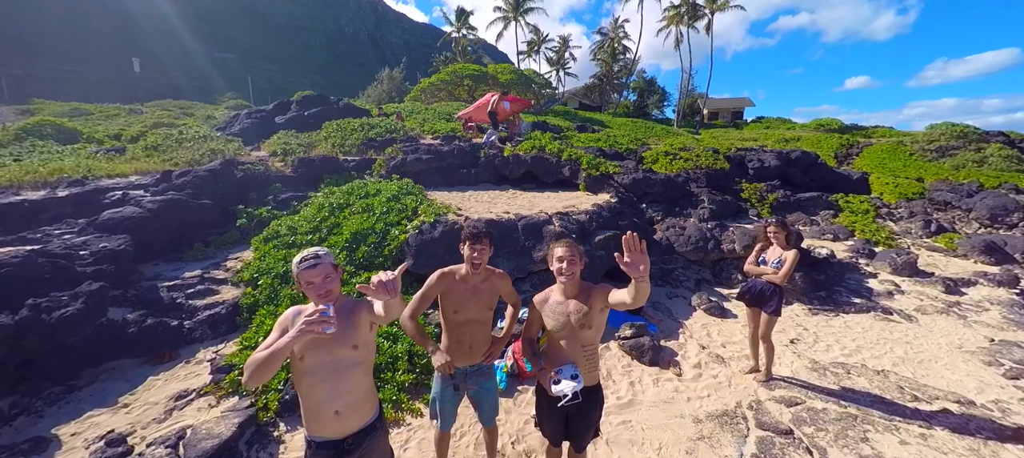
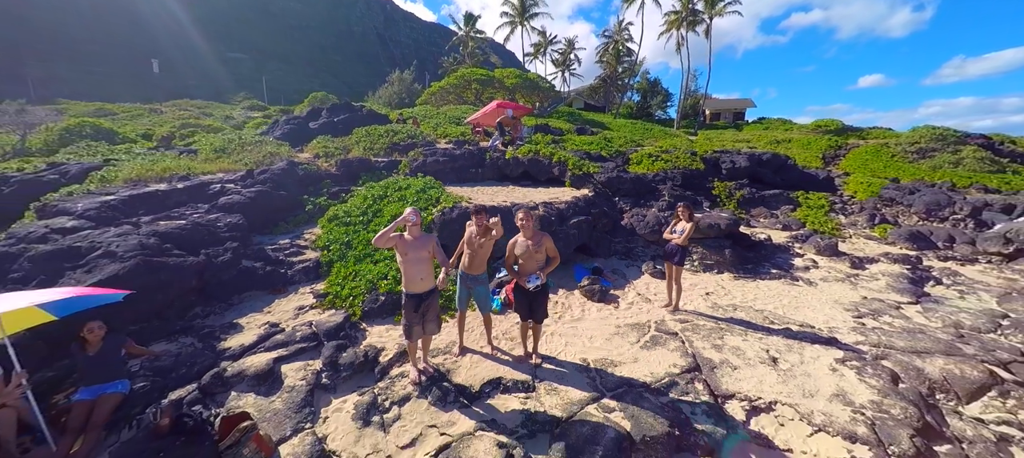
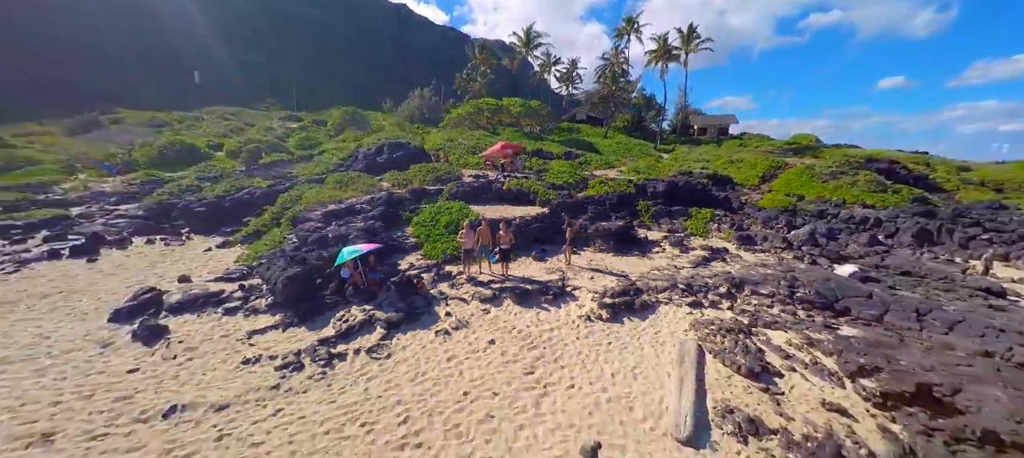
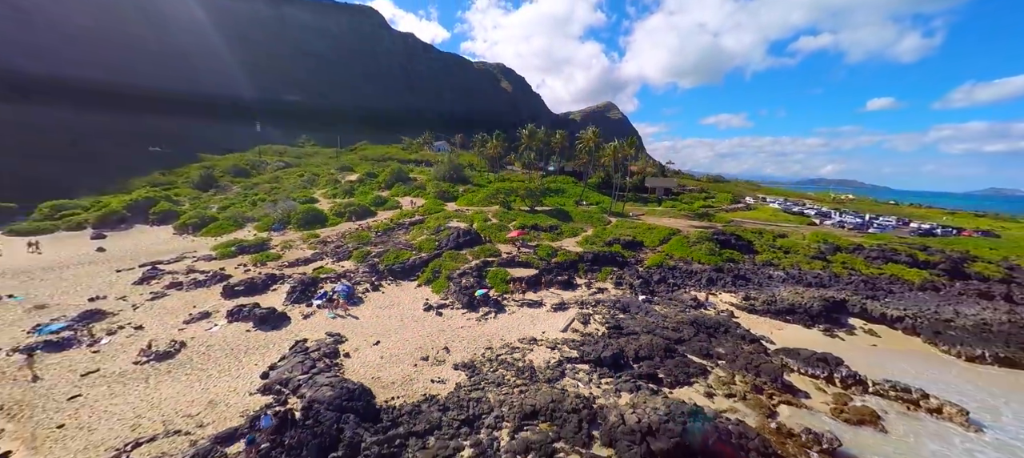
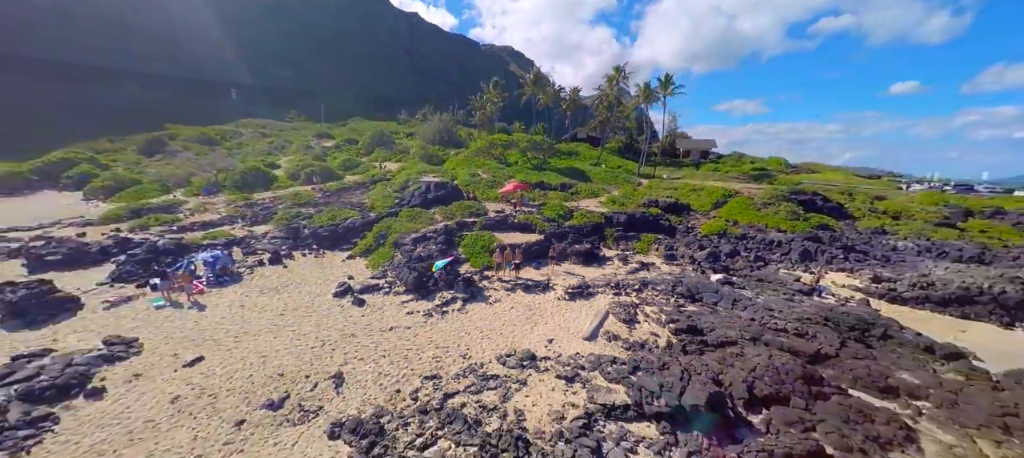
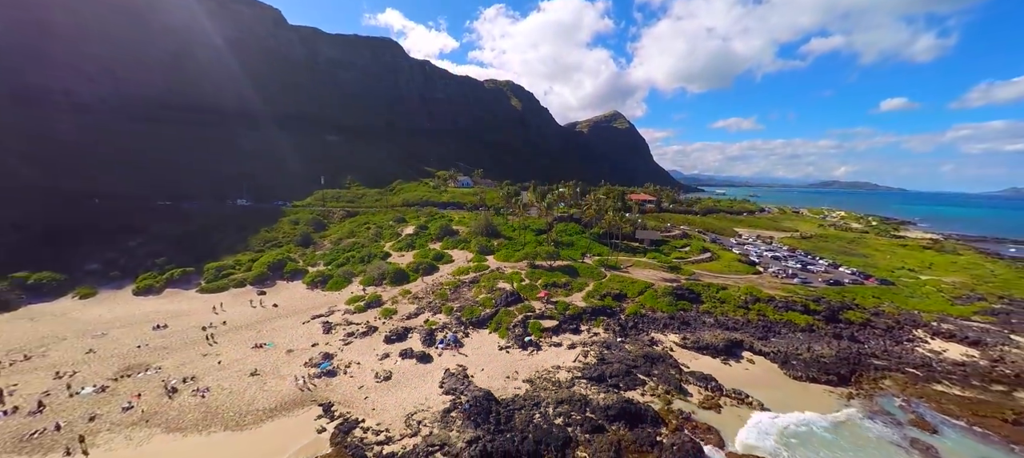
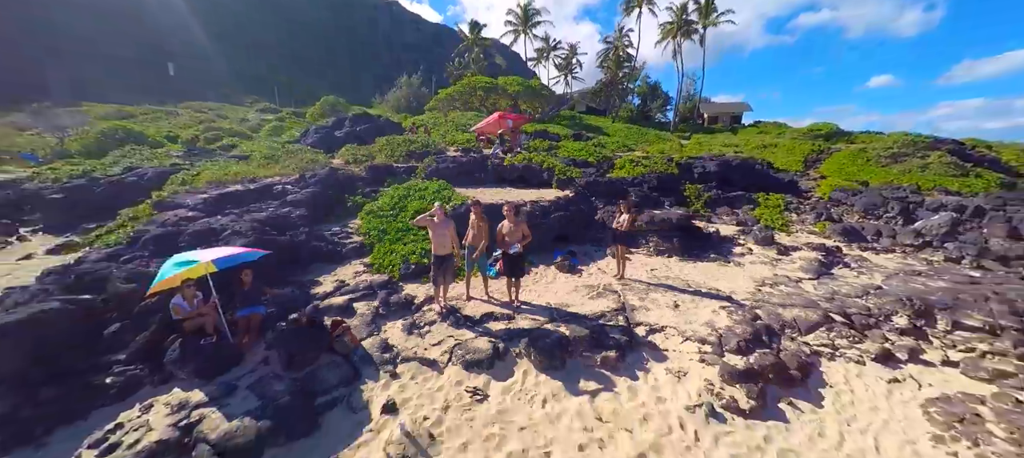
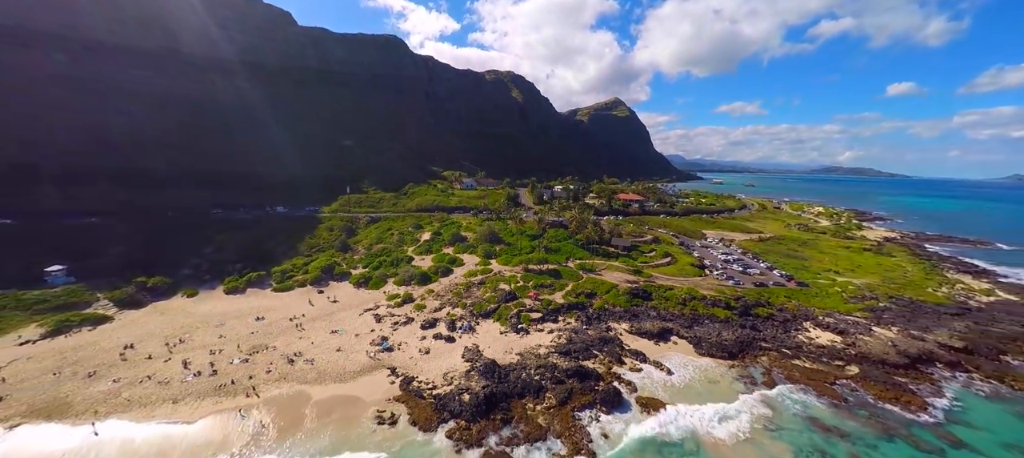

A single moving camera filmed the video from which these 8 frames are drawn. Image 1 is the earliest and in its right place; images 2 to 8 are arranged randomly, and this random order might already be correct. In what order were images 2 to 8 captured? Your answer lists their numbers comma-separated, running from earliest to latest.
2, 7, 3, 5, 4, 6, 8
